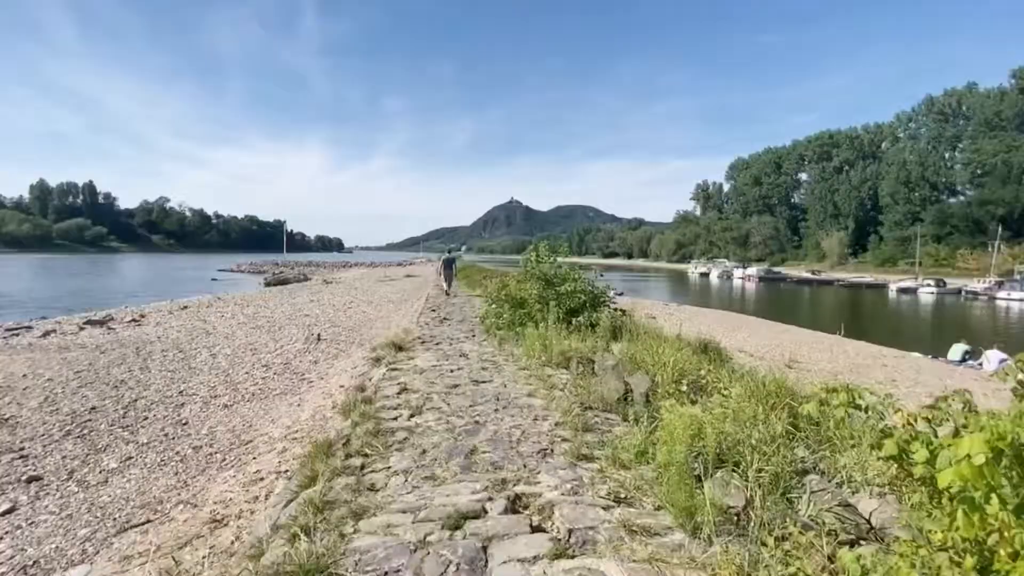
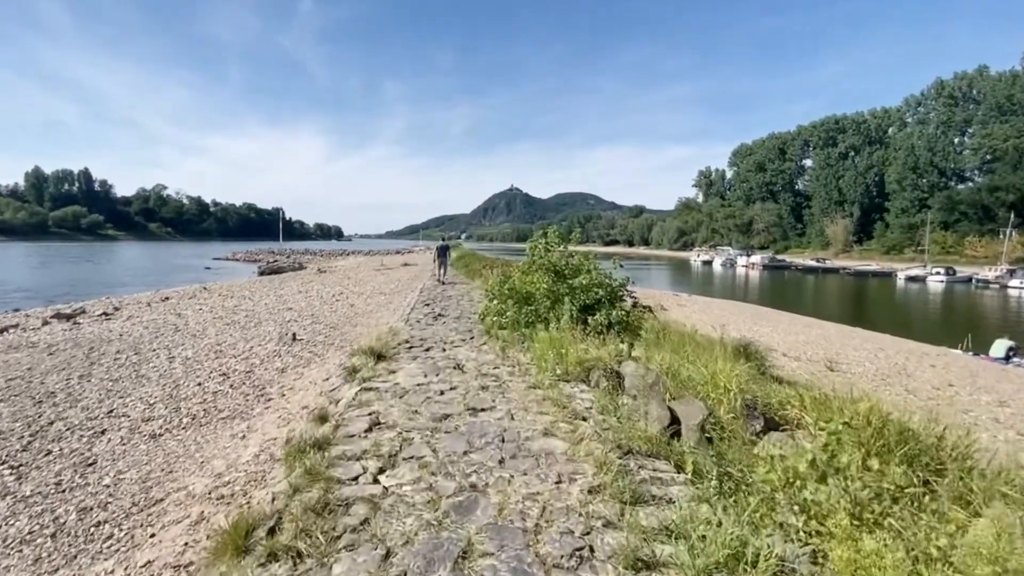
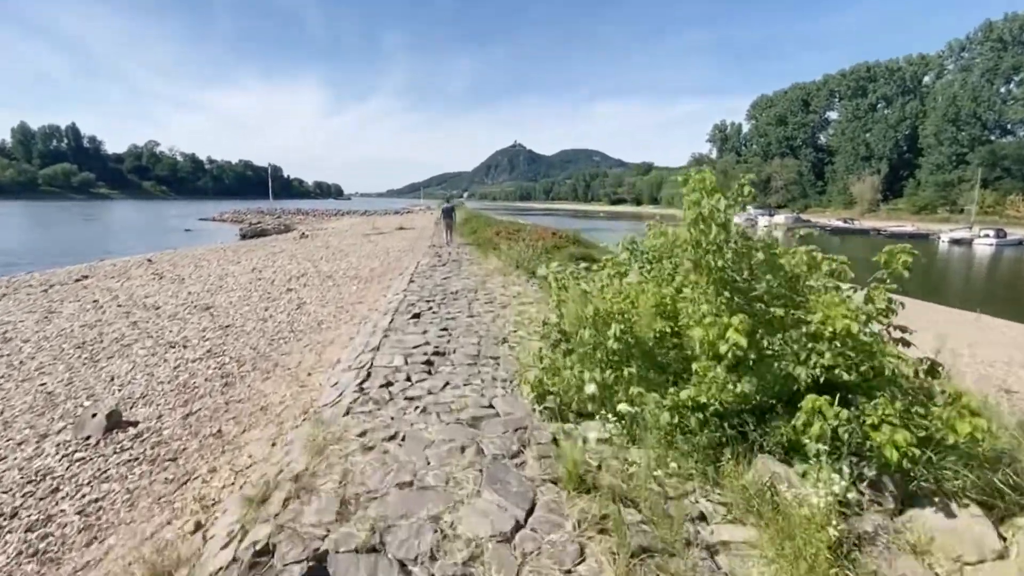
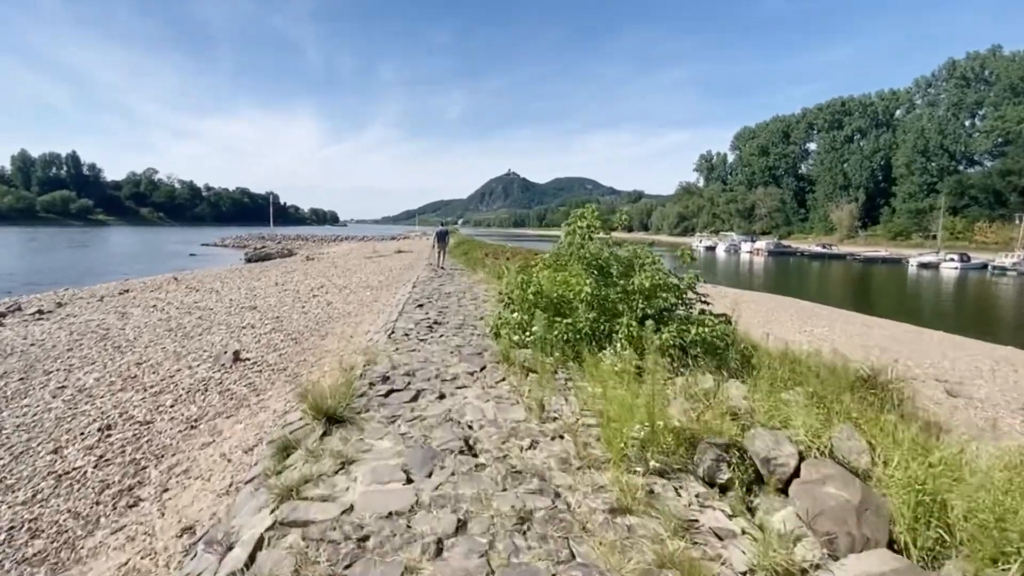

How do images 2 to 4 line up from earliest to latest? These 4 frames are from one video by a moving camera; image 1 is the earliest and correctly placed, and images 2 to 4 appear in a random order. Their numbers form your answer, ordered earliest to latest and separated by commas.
2, 4, 3
